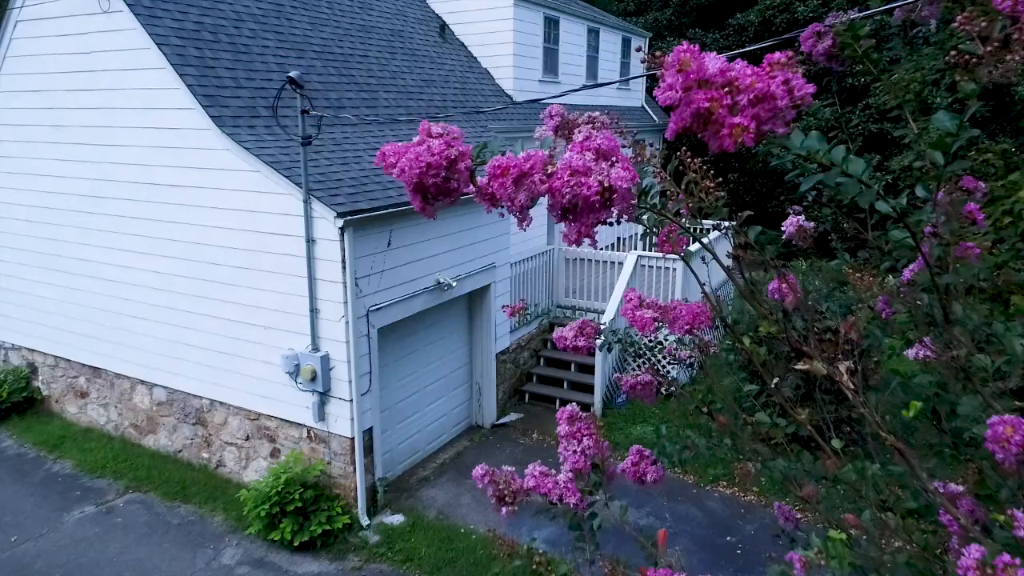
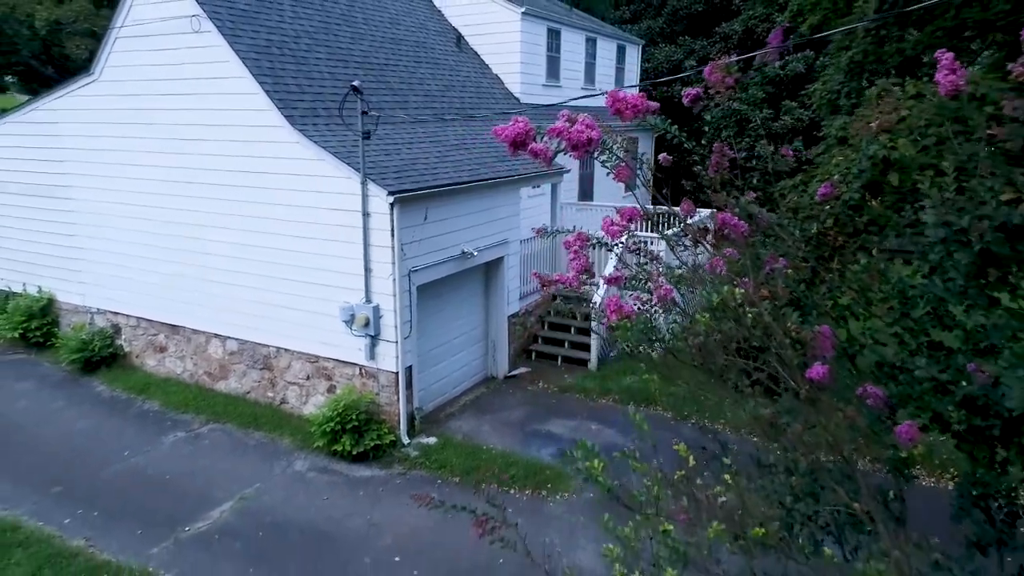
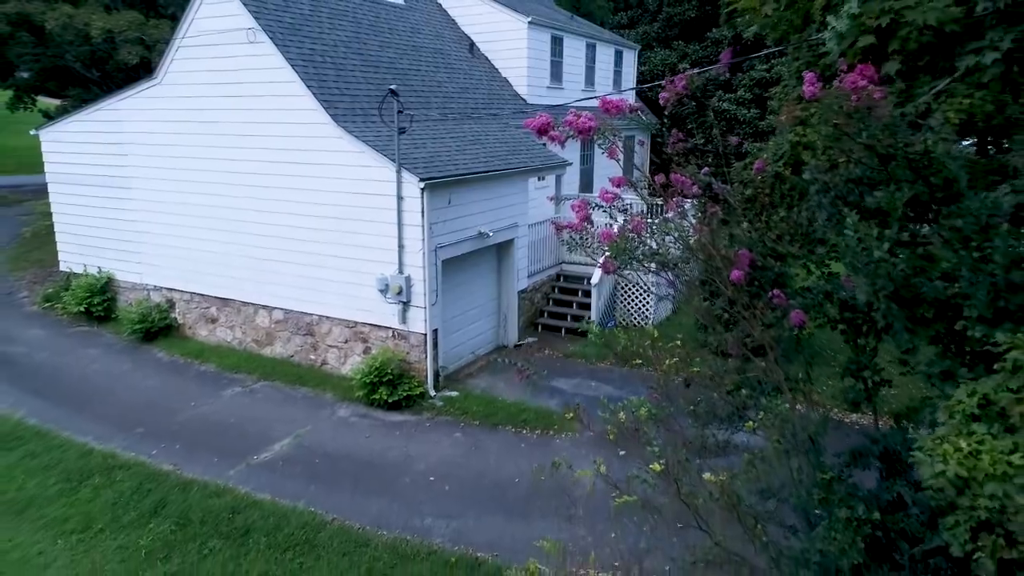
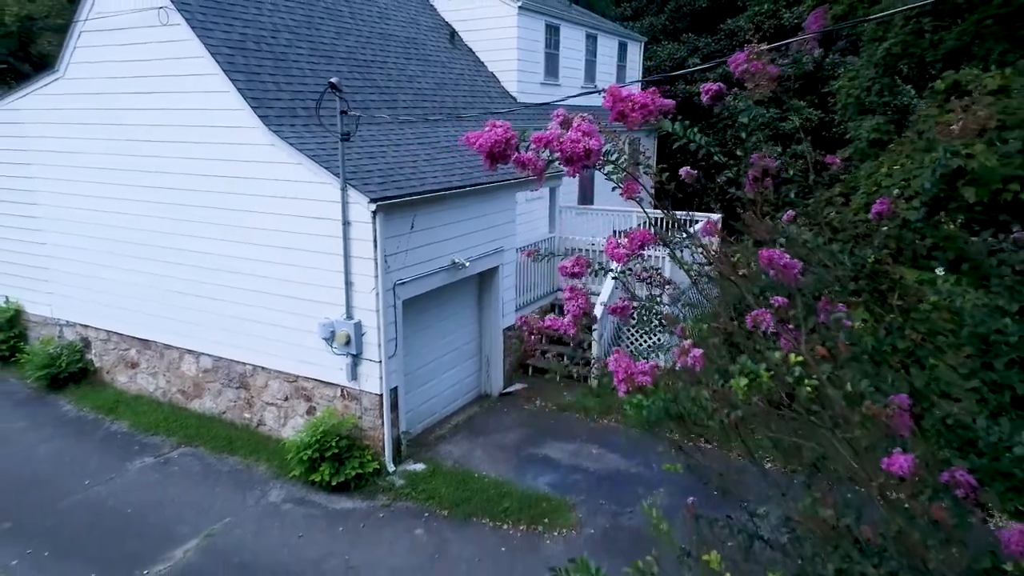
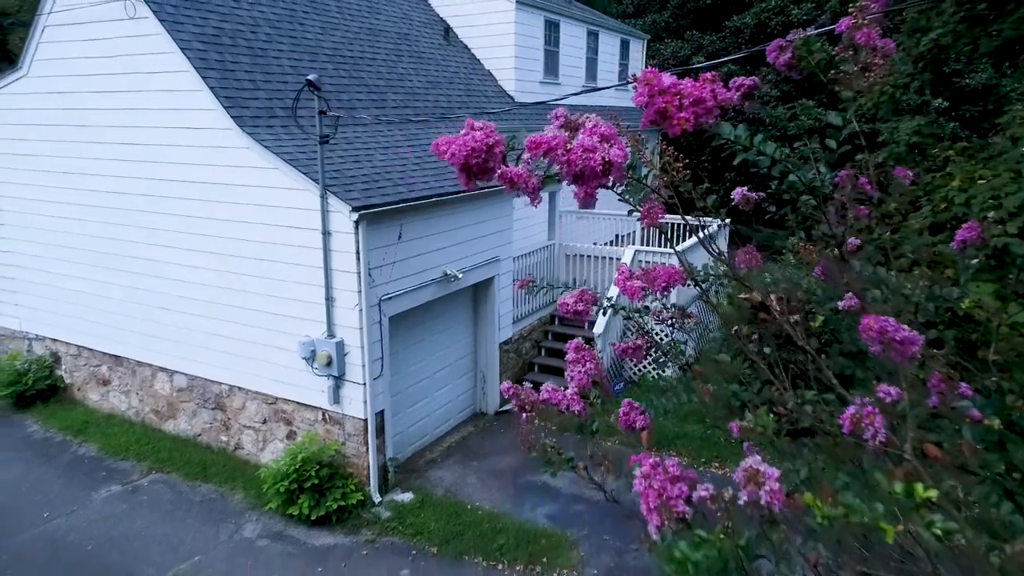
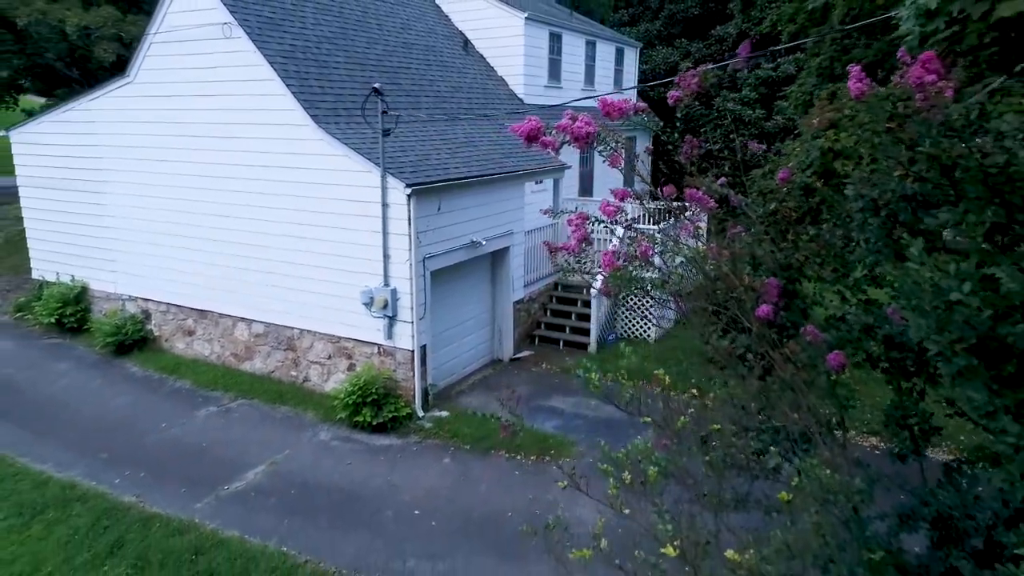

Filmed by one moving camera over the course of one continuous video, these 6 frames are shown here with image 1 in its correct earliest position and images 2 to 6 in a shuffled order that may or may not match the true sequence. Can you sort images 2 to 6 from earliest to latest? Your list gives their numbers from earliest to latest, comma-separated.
5, 4, 2, 6, 3
